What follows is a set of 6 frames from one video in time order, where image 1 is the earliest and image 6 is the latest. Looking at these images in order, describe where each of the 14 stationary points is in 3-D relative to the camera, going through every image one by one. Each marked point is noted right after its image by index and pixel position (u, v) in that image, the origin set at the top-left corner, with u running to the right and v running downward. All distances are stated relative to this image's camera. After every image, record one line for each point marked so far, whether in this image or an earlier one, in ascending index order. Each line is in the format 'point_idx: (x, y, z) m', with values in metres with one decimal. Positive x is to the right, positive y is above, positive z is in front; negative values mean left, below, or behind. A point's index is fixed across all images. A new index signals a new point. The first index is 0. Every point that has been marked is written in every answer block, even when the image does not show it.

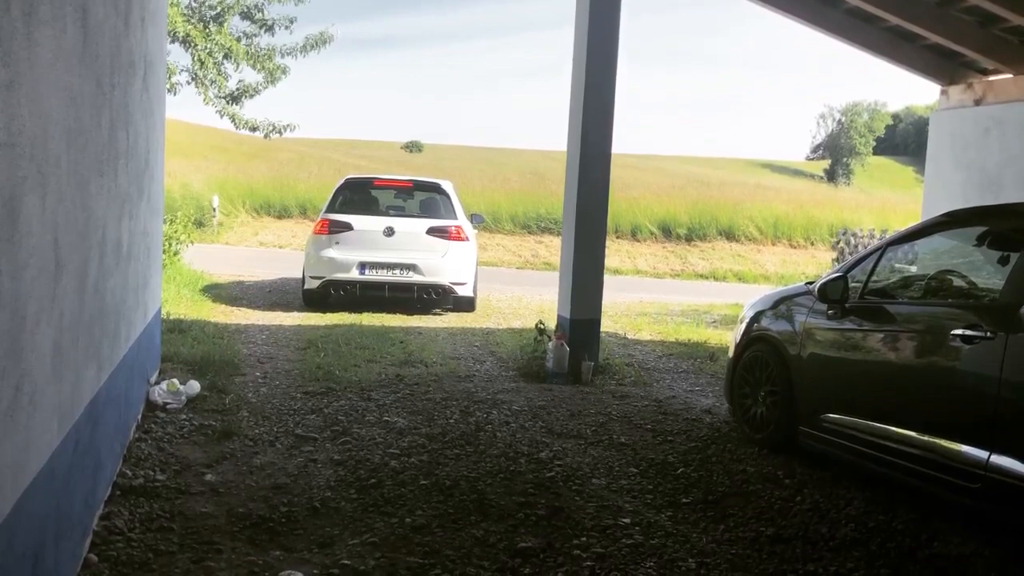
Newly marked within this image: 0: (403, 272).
0: (-1.0, +0.2, +8.1) m
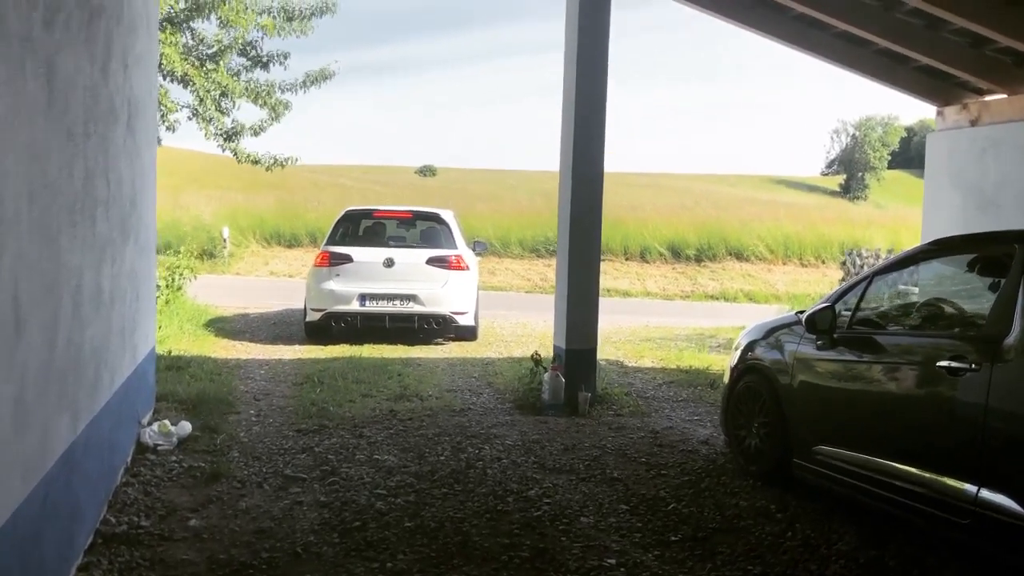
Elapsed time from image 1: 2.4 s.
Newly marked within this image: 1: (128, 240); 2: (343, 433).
0: (-1.0, -0.1, +8.1) m
1: (-1.9, +0.2, +4.1) m
2: (-1.0, -0.9, +4.9) m
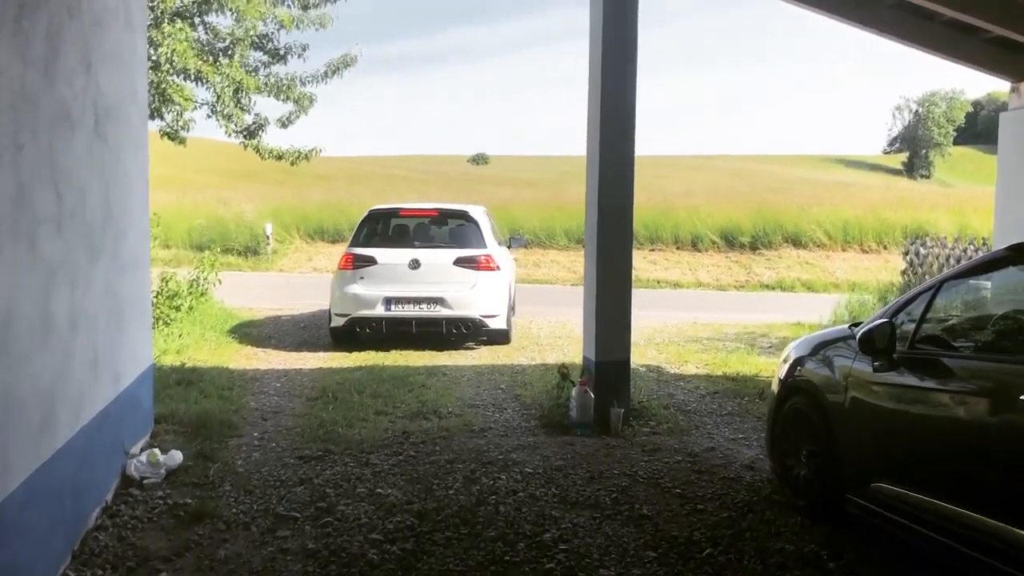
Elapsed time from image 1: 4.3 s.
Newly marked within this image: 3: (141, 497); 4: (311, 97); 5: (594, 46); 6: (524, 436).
0: (-0.7, -0.2, +7.7) m
1: (-1.9, +0.1, +3.8) m
2: (-0.9, -0.9, +4.5) m
3: (-1.8, -1.0, +4.0) m
4: (-2.1, +2.0, +8.5) m
5: (+0.5, +1.5, +5.3) m
6: (+0.1, -0.9, +5.1) m
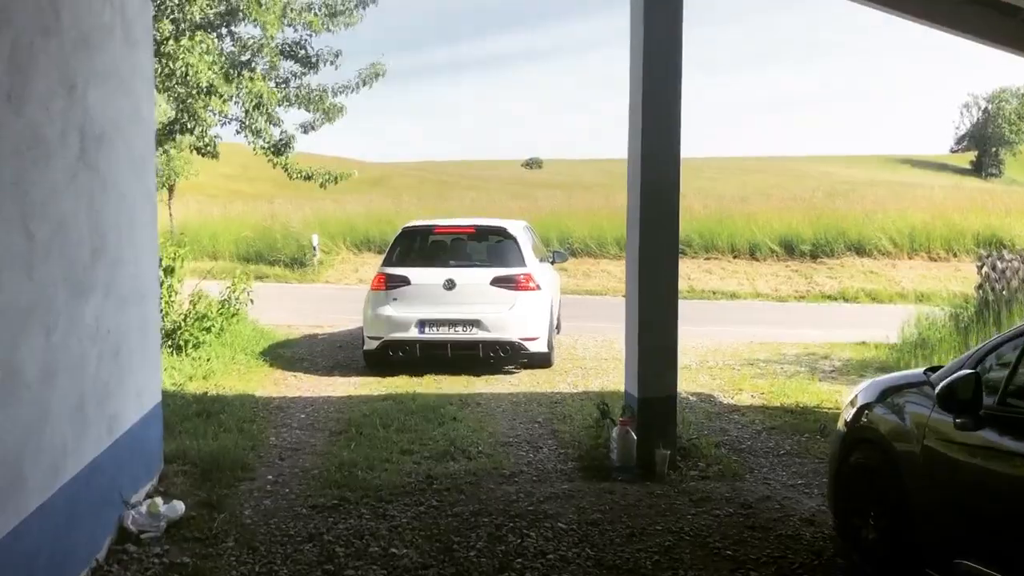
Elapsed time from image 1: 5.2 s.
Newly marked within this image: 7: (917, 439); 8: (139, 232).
0: (-0.4, -0.3, +7.3) m
1: (-1.8, 0.0, +3.5) m
2: (-0.7, -1.1, +4.2) m
3: (-1.6, -1.2, +3.7) m
4: (-1.7, +1.8, +8.2) m
5: (+0.7, +1.4, +4.8) m
6: (+0.3, -1.1, +4.7) m
7: (+1.7, -0.6, +3.4) m
8: (-1.9, +0.3, +4.2) m
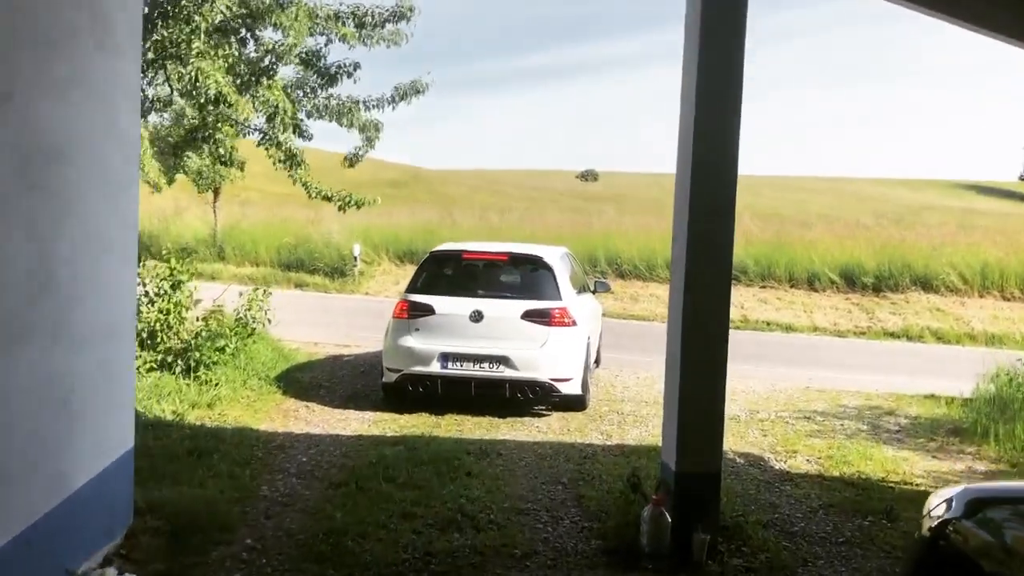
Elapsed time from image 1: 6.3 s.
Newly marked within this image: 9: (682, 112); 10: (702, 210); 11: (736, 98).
0: (-0.1, -0.6, +6.7) m
1: (-1.7, -0.2, +3.0) m
2: (-0.7, -1.3, +3.6) m
3: (-1.7, -1.3, +3.1) m
4: (-1.3, +1.5, +7.7) m
5: (+0.9, +1.1, +4.2) m
6: (+0.3, -1.3, +4.0) m
7: (+1.6, -0.9, +2.6) m
8: (-1.8, +0.1, +3.7) m
9: (+0.9, +0.9, +4.2) m
10: (+0.9, +0.4, +4.1) m
11: (+1.1, +1.0, +4.0) m
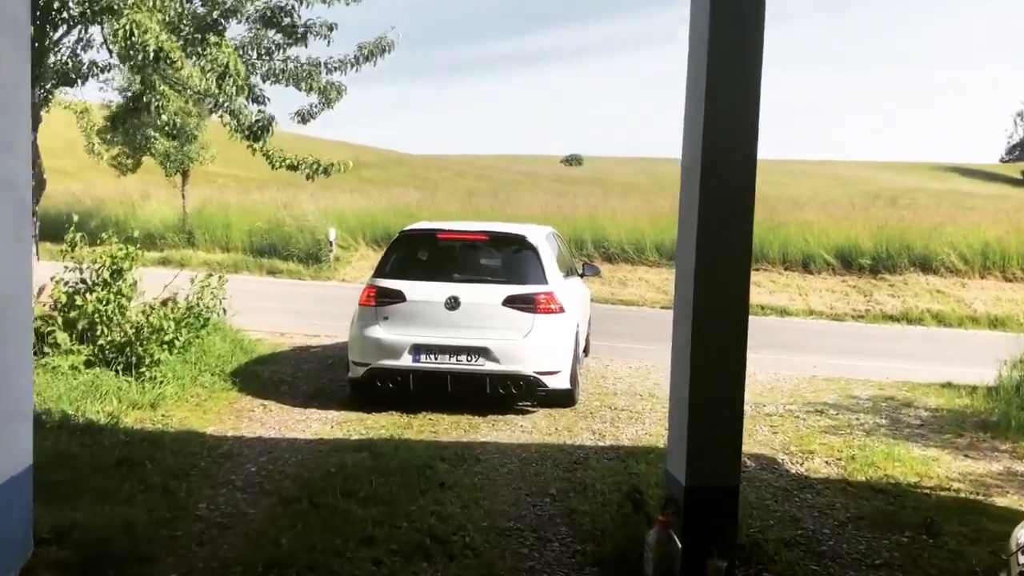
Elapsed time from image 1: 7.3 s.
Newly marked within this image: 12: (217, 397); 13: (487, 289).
0: (-0.3, -0.5, +6.0) m
1: (-1.8, -0.1, +2.2) m
2: (-0.8, -1.2, +2.9) m
3: (-1.7, -1.3, +2.4) m
4: (-1.4, +1.7, +6.9) m
5: (+0.8, +1.2, +3.5) m
6: (+0.2, -1.3, +3.3) m
7: (+1.6, -0.9, +2.0) m
8: (-1.9, +0.2, +3.0) m
9: (+0.8, +1.0, +3.5) m
10: (+0.8, +0.5, +3.4) m
11: (+1.0, +1.1, +3.3) m
12: (-2.2, -0.8, +6.2) m
13: (-0.2, 0.0, +6.0) m
